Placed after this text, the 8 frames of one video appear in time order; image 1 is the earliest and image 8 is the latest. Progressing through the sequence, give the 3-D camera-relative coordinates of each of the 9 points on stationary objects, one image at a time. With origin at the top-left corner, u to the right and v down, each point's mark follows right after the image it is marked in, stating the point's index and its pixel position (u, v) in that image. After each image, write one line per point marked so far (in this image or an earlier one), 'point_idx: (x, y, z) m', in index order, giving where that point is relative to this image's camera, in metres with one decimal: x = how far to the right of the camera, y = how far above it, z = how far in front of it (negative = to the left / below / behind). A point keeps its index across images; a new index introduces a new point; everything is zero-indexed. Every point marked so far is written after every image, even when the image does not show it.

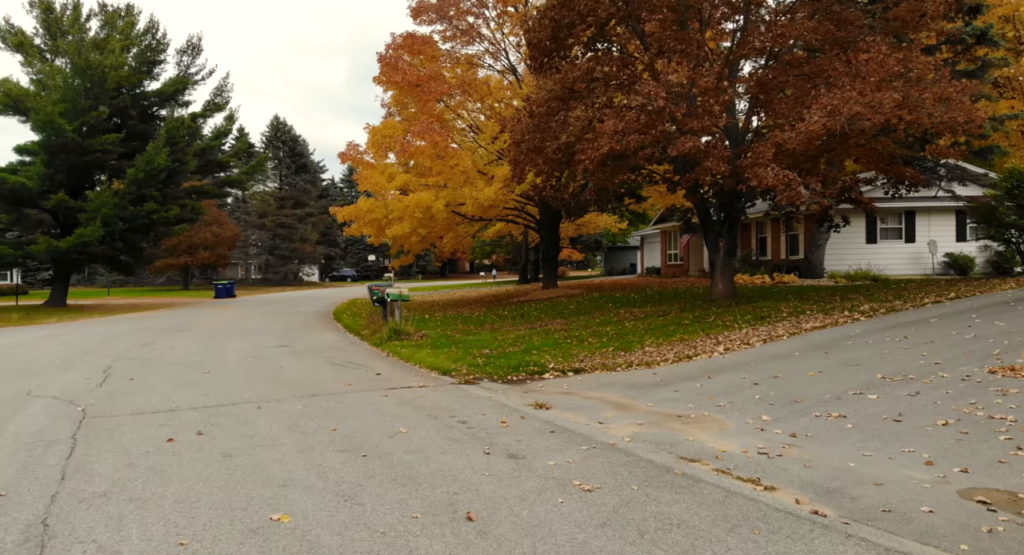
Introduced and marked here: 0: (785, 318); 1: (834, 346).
0: (+5.0, -0.7, +13.2) m
1: (+4.7, -1.0, +10.6) m
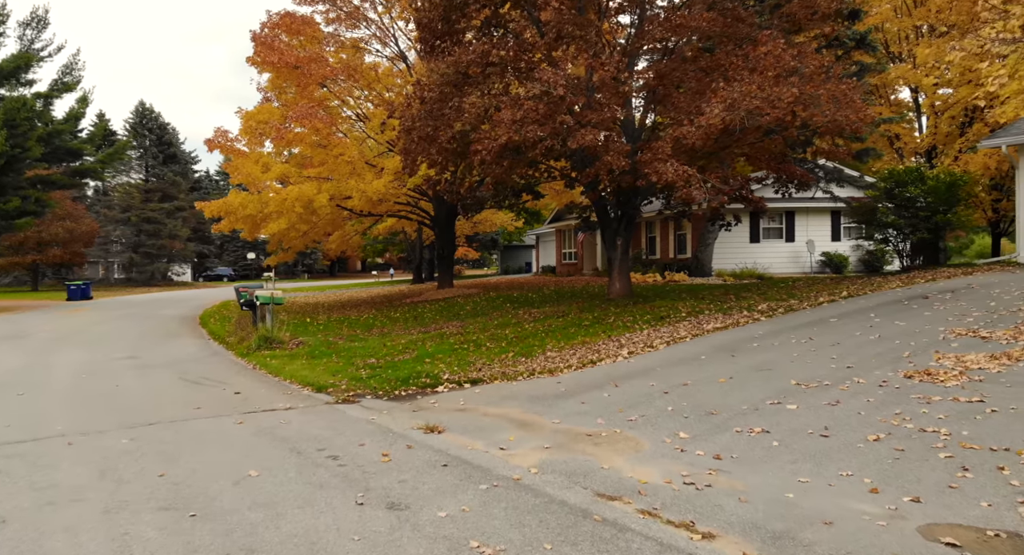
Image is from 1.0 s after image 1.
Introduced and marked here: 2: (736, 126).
0: (+3.1, -0.7, +12.7) m
1: (+3.2, -0.9, +10.1) m
2: (+4.2, +2.8, +13.5) m
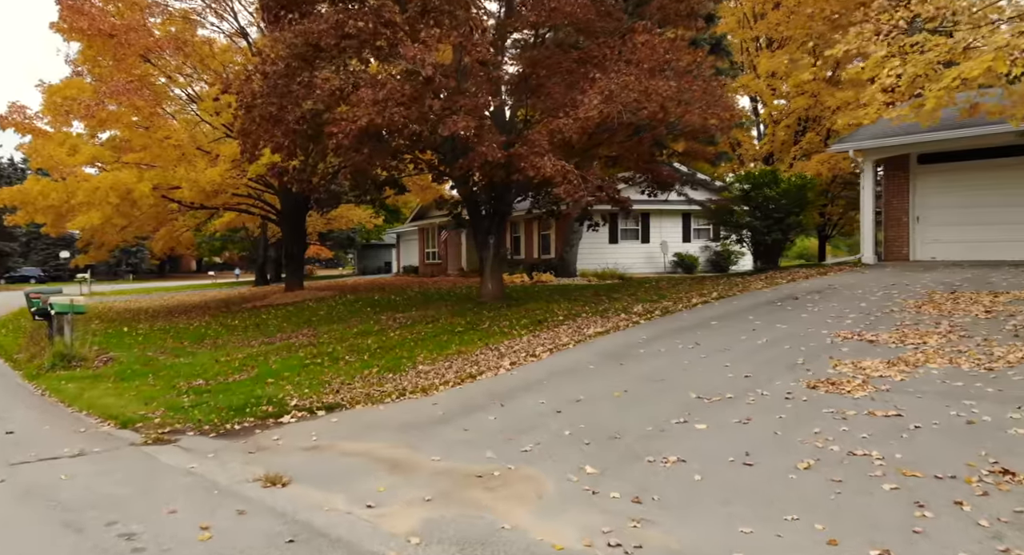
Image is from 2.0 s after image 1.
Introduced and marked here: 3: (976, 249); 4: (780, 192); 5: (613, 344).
0: (+0.9, -0.7, +11.8) m
1: (+1.5, -1.0, +9.3) m
2: (+1.8, +2.7, +12.8) m
3: (+10.4, +0.6, +16.2) m
4: (+6.1, +1.9, +16.4) m
5: (+1.4, -0.9, +9.6) m
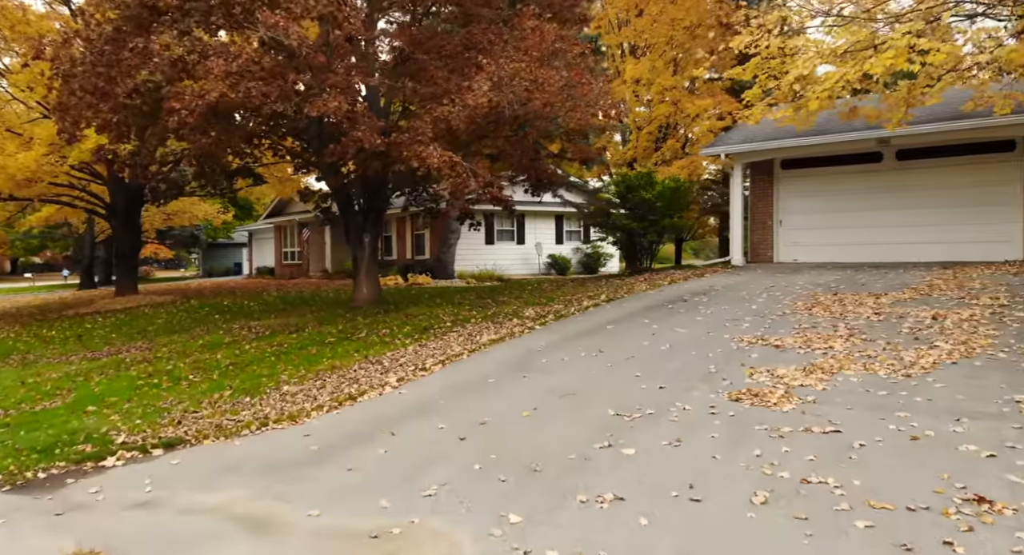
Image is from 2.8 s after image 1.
0: (-0.9, -0.7, +10.8) m
1: (+0.2, -1.0, +8.3) m
2: (-0.3, +2.7, +11.9) m
3: (+7.6, +0.6, +16.9) m
4: (+3.3, +1.8, +16.2) m
5: (0.0, -1.0, +8.7) m
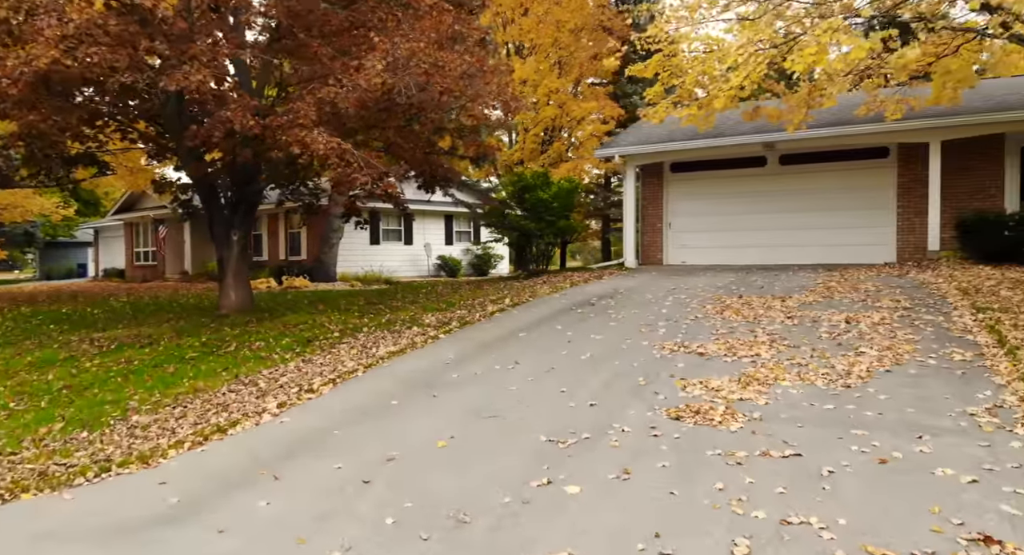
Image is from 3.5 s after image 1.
0: (-2.3, -0.8, +9.5) m
1: (-0.8, -1.0, +7.3) m
2: (-1.8, +2.6, +10.8) m
3: (+5.0, +0.5, +17.0) m
4: (+0.9, +1.8, +15.6) m
5: (-1.1, -1.0, +7.6) m
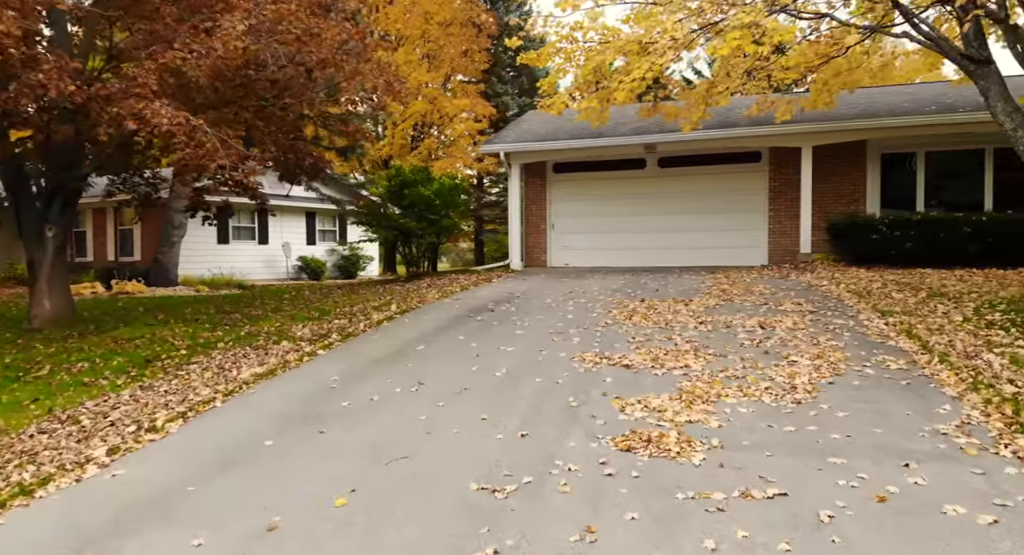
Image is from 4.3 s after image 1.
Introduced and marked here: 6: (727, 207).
0: (-3.5, -0.8, +7.8) m
1: (-1.6, -1.1, +6.0) m
2: (-3.3, +2.6, +9.1) m
3: (+2.2, +0.5, +16.6) m
4: (-1.6, +1.7, +14.5) m
5: (-1.9, -1.0, +6.2) m
6: (+4.7, +1.5, +15.9) m
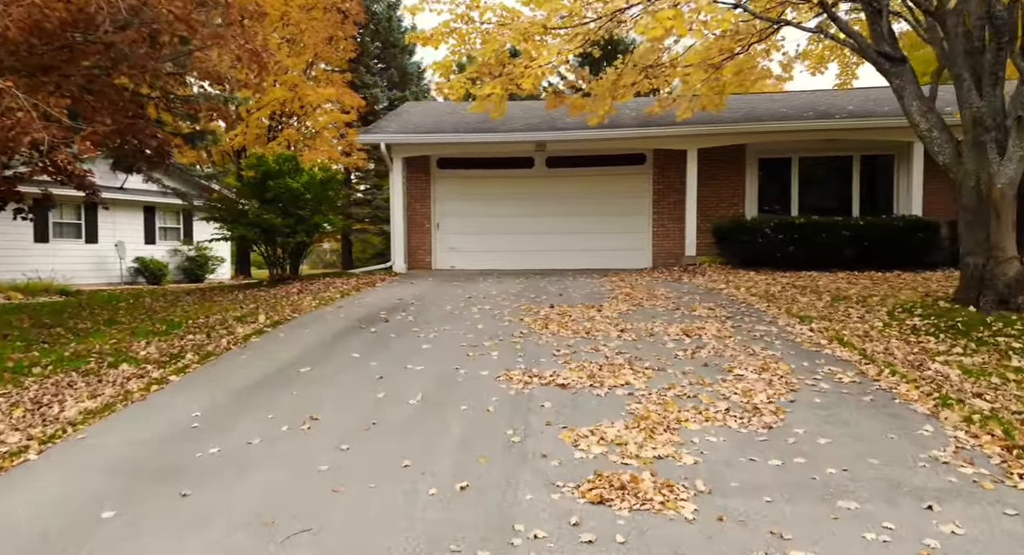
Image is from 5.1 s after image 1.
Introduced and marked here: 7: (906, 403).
0: (-4.3, -0.9, +6.0) m
1: (-2.1, -1.1, +4.5) m
2: (-4.4, +2.5, +7.3) m
3: (-0.4, +0.4, +15.7) m
4: (-3.7, +1.6, +12.9) m
5: (-2.5, -1.1, +4.7) m
6: (+2.2, +1.5, +15.5) m
7: (+2.8, -0.9, +5.2) m
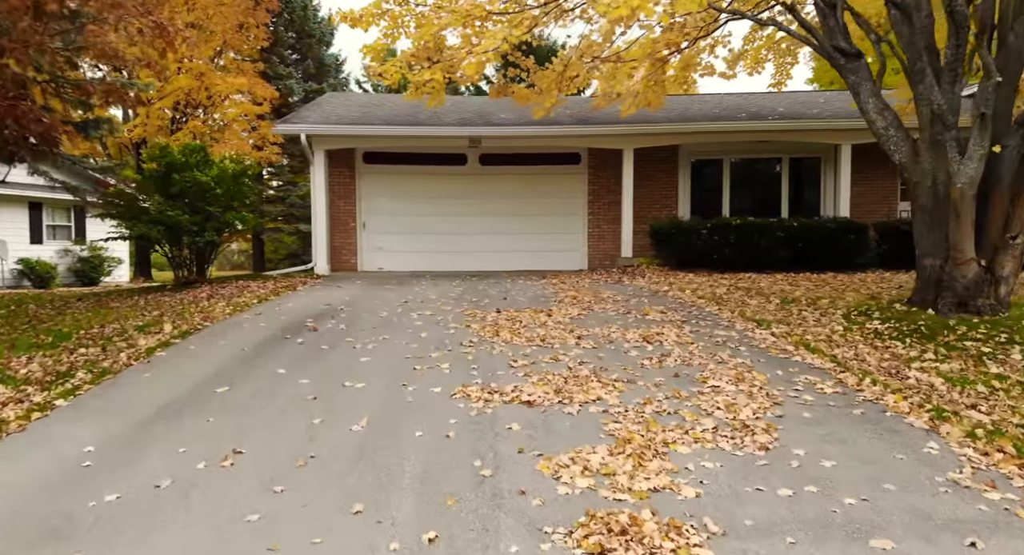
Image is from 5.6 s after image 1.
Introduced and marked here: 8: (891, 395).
0: (-4.6, -1.0, +4.8) m
1: (-2.2, -1.2, +3.6) m
2: (-4.8, +2.5, +6.1) m
3: (-1.9, +0.4, +14.8) m
4: (-4.8, +1.6, +11.7) m
5: (-2.6, -1.1, +3.7) m
6: (+0.7, +1.4, +14.9) m
7: (+2.6, -0.9, +4.8) m
8: (+2.7, -0.8, +5.2) m
